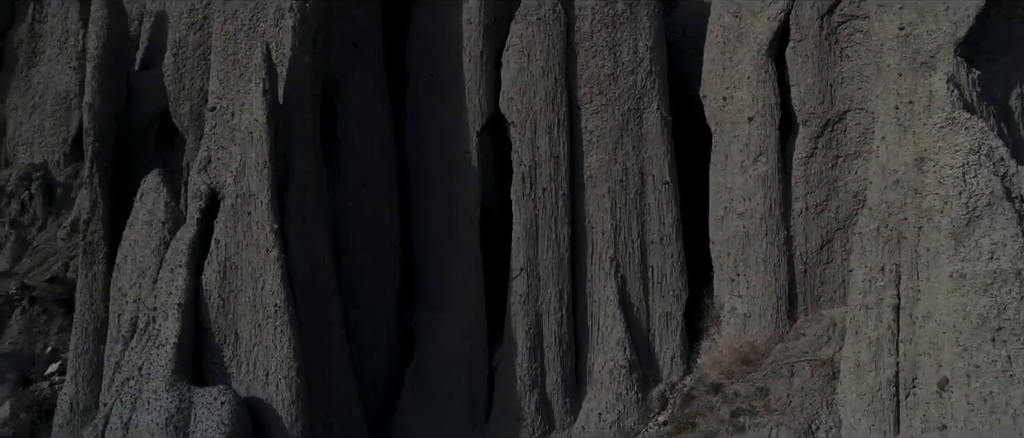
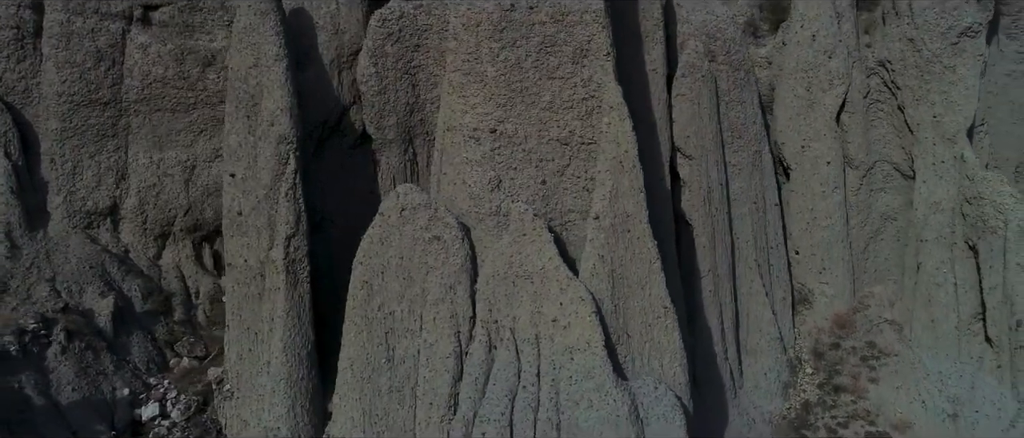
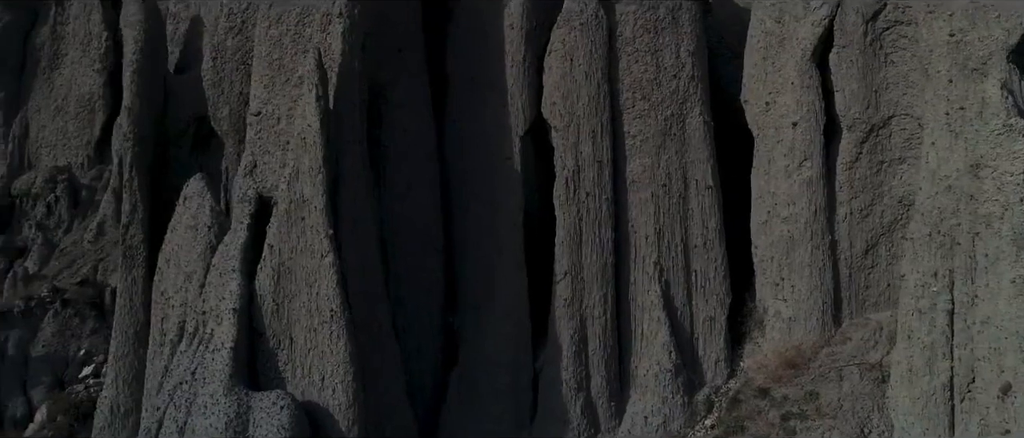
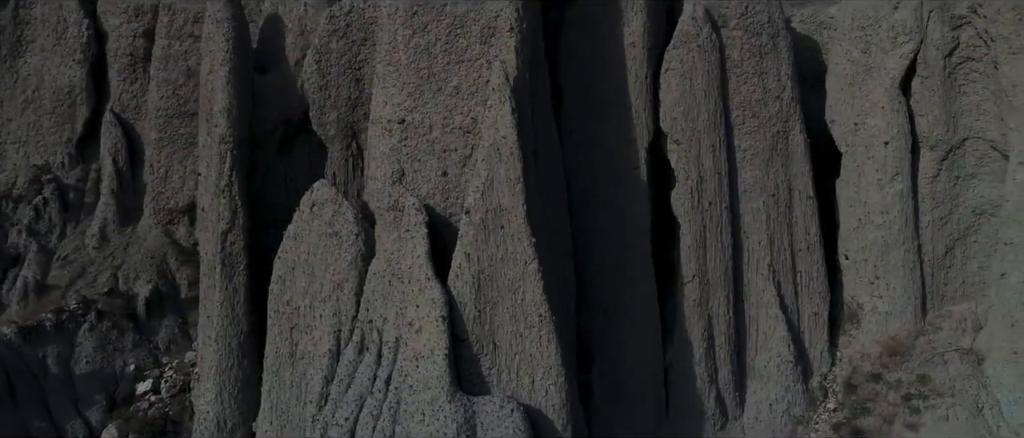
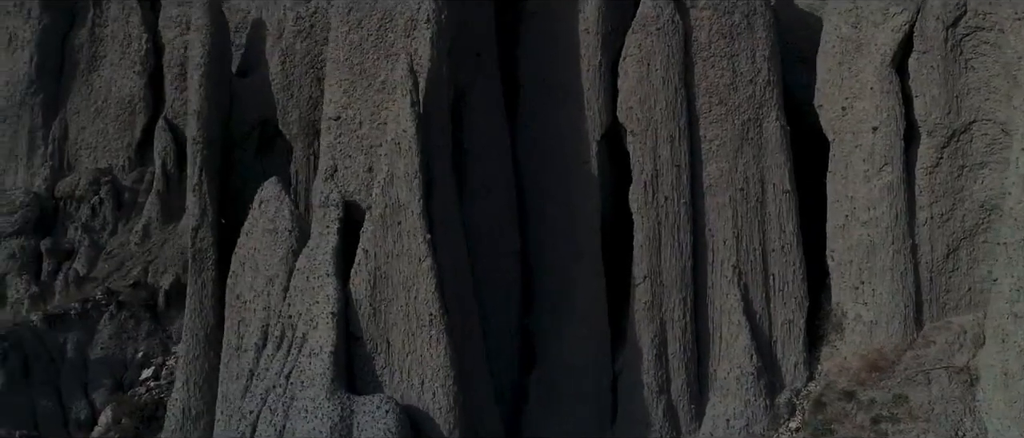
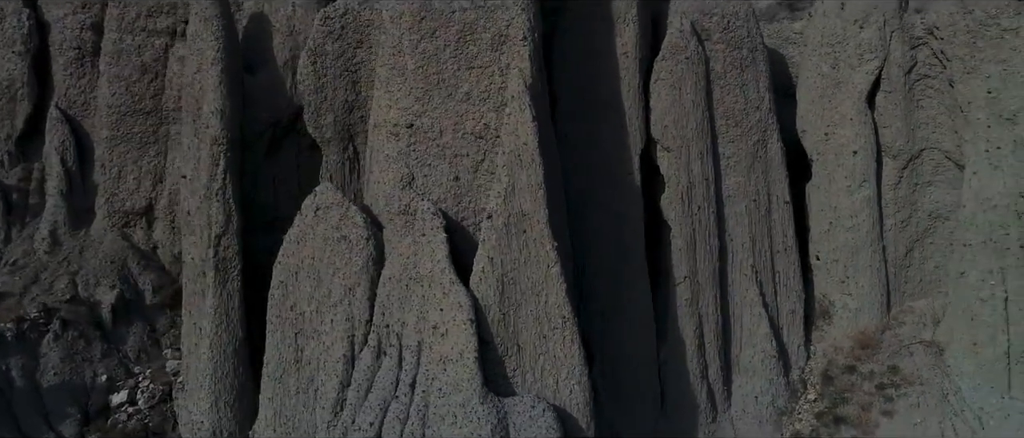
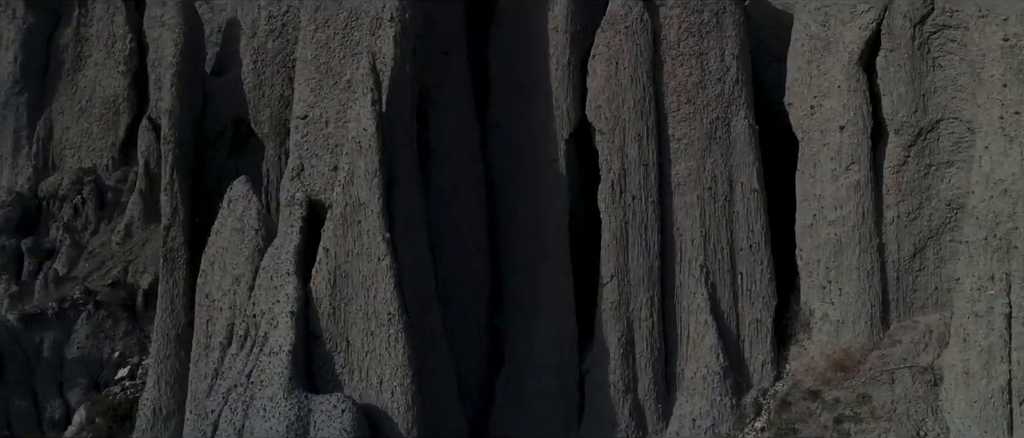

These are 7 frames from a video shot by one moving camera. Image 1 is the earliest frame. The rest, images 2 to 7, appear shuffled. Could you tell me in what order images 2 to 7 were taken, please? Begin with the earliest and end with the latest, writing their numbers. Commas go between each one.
3, 7, 5, 4, 6, 2
